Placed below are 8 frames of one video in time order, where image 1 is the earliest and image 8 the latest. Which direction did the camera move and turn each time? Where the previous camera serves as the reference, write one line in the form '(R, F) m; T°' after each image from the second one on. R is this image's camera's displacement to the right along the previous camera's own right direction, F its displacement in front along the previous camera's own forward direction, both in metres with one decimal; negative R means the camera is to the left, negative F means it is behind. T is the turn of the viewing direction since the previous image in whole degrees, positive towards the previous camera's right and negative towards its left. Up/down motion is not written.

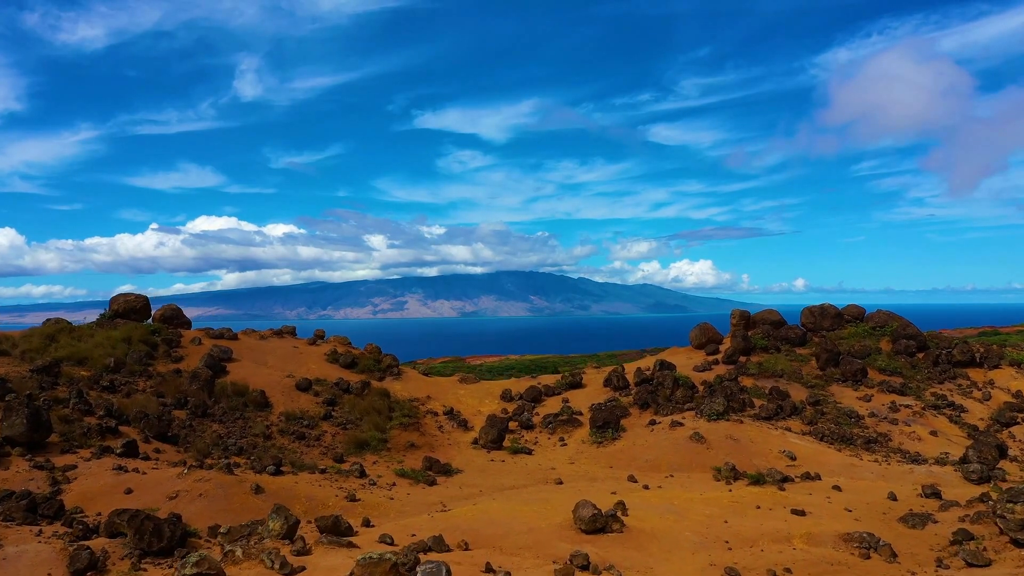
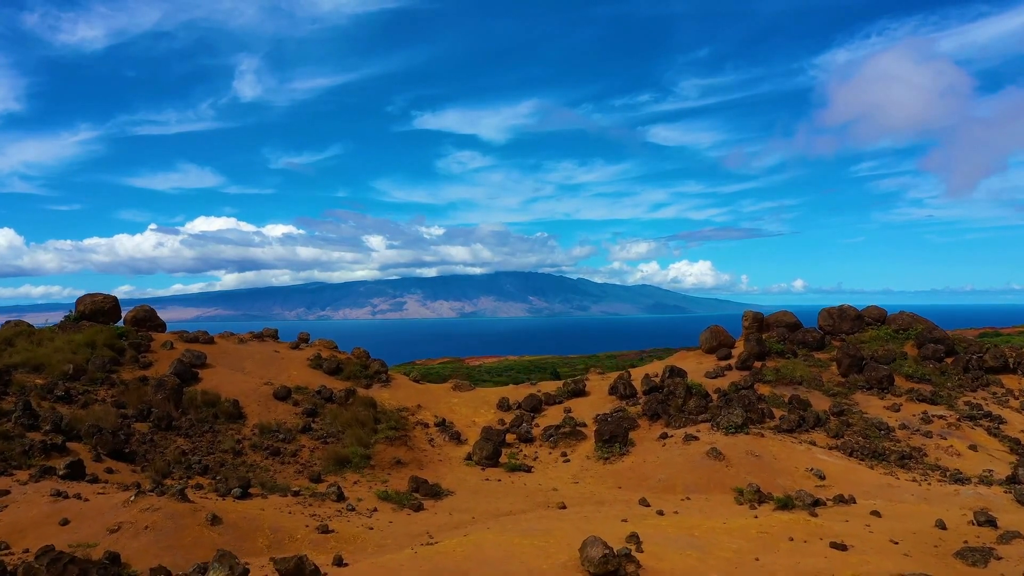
(+0.1, +1.9) m; 0°
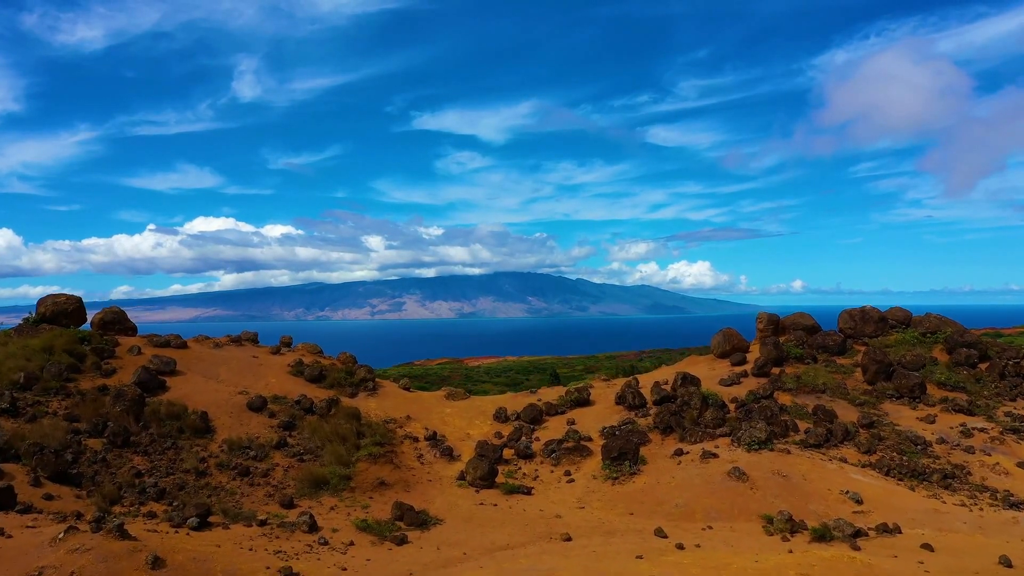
(0.0, +1.9) m; 0°
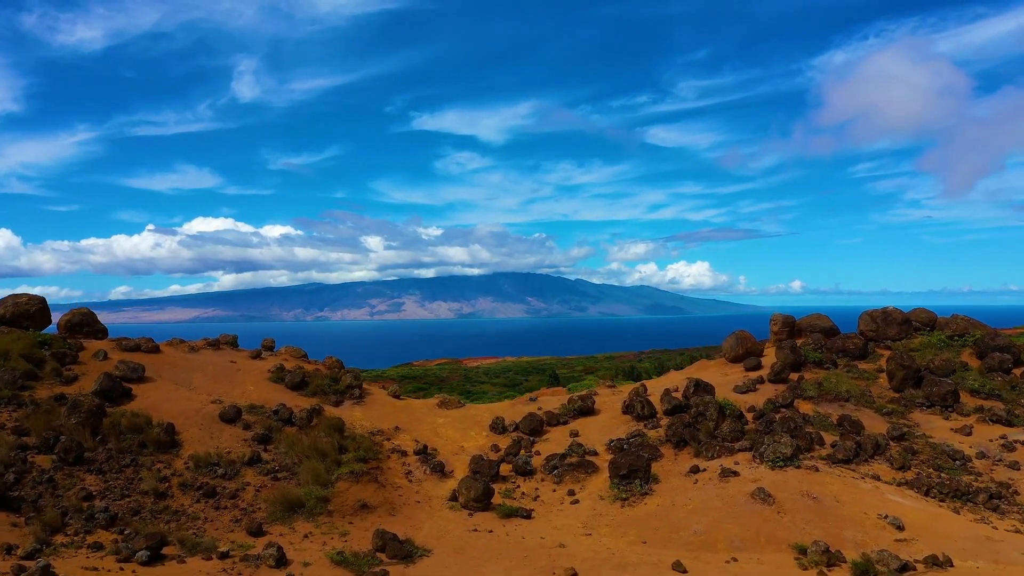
(0.0, +1.7) m; 0°
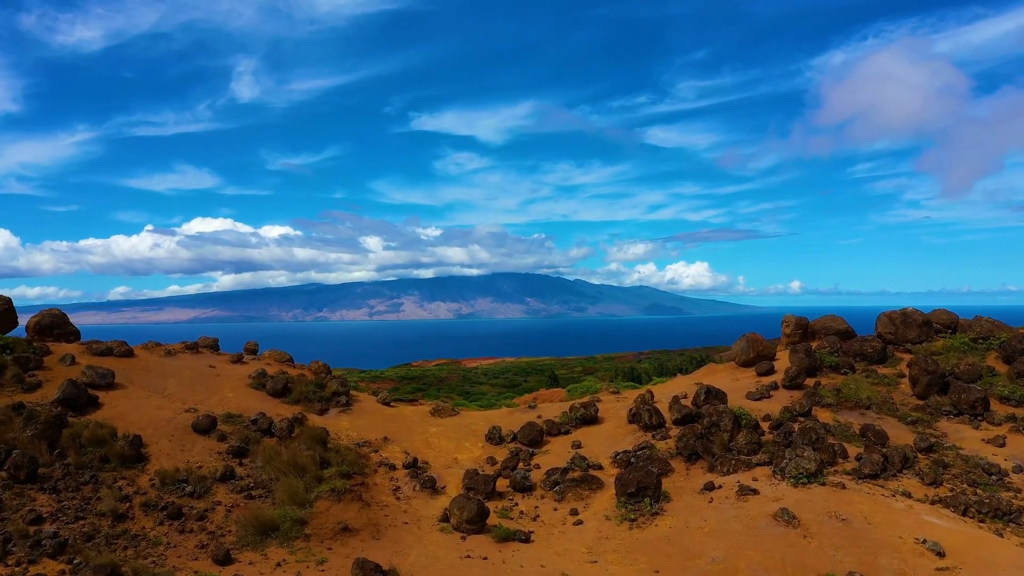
(+0.1, +1.3) m; 0°
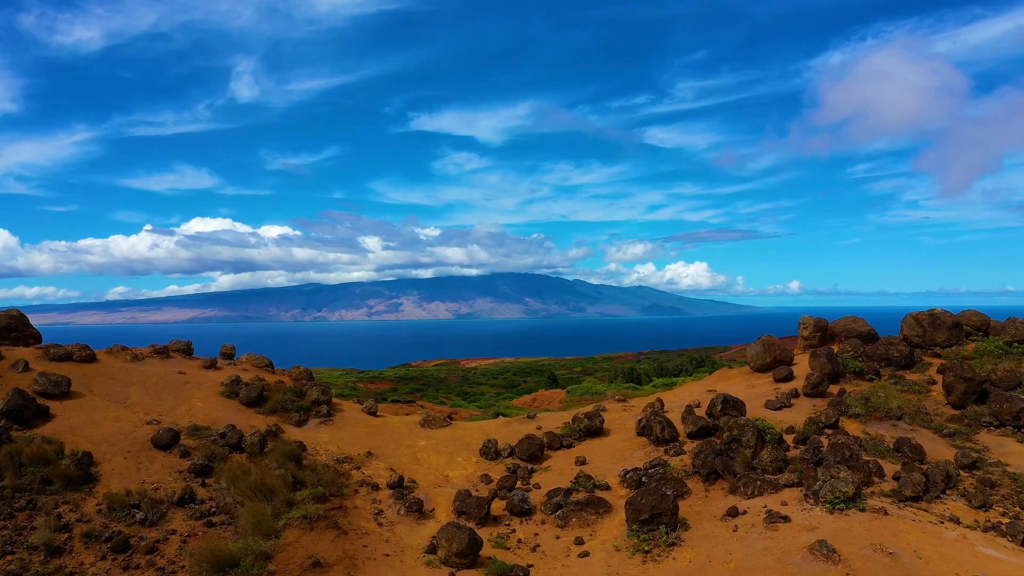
(+0.1, +1.7) m; 0°
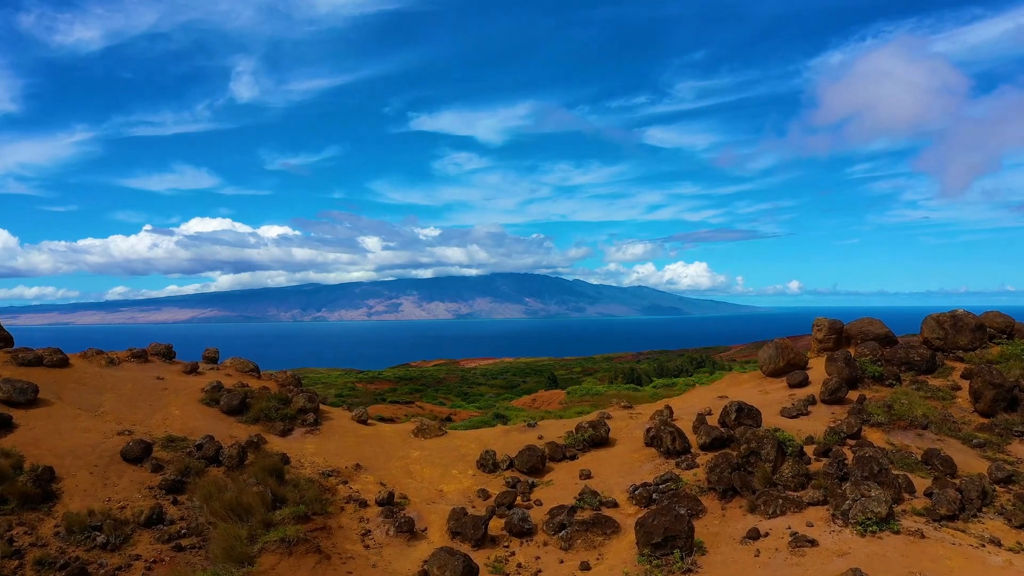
(0.0, +1.1) m; 0°
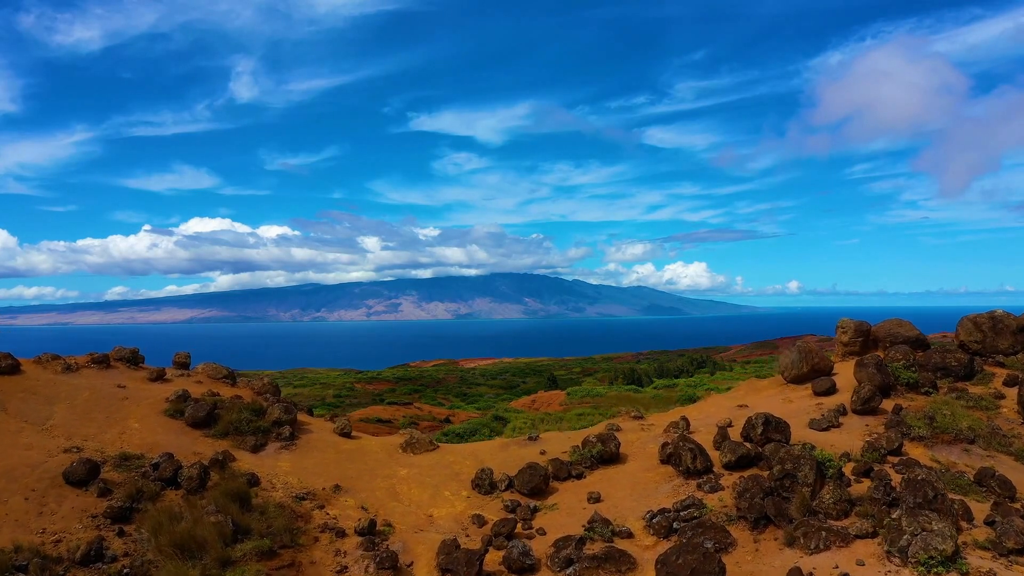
(0.0, +1.7) m; 0°
